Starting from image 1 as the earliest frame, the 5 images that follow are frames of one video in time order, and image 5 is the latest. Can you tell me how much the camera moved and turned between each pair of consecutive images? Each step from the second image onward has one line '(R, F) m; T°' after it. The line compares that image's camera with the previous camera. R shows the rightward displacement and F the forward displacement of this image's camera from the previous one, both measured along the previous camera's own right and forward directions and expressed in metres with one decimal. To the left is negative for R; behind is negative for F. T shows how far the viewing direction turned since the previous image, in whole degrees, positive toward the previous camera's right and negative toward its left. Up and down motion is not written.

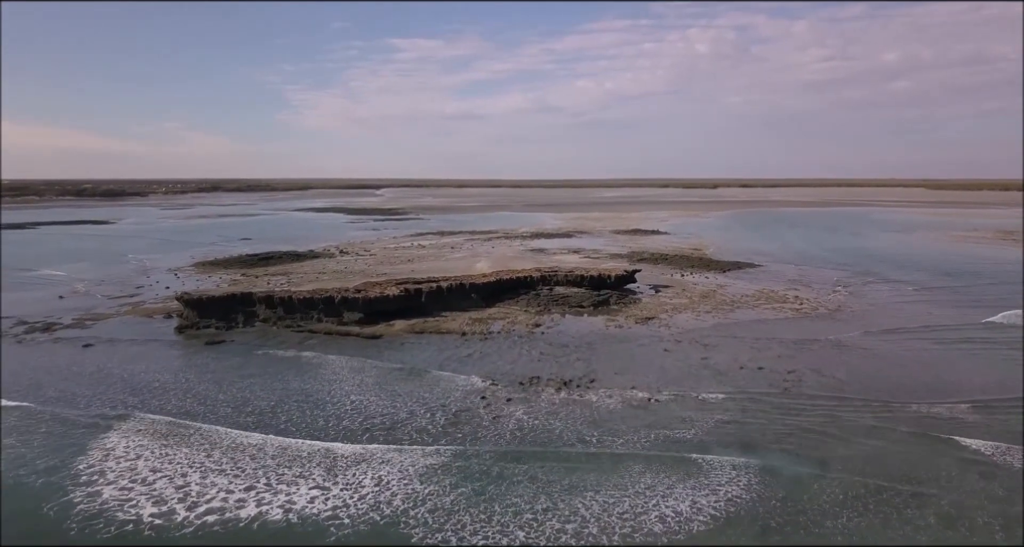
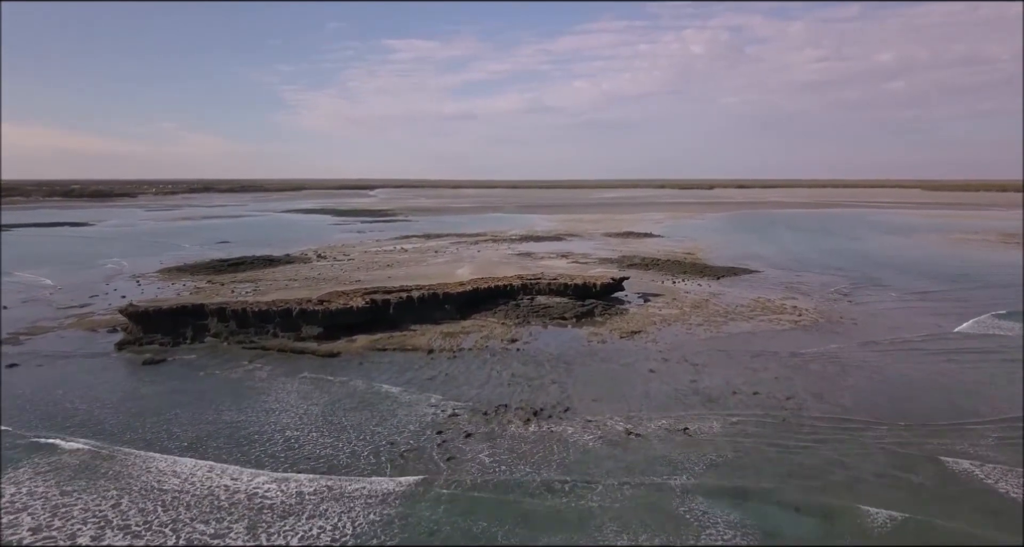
(+0.5, +1.3) m; 0°
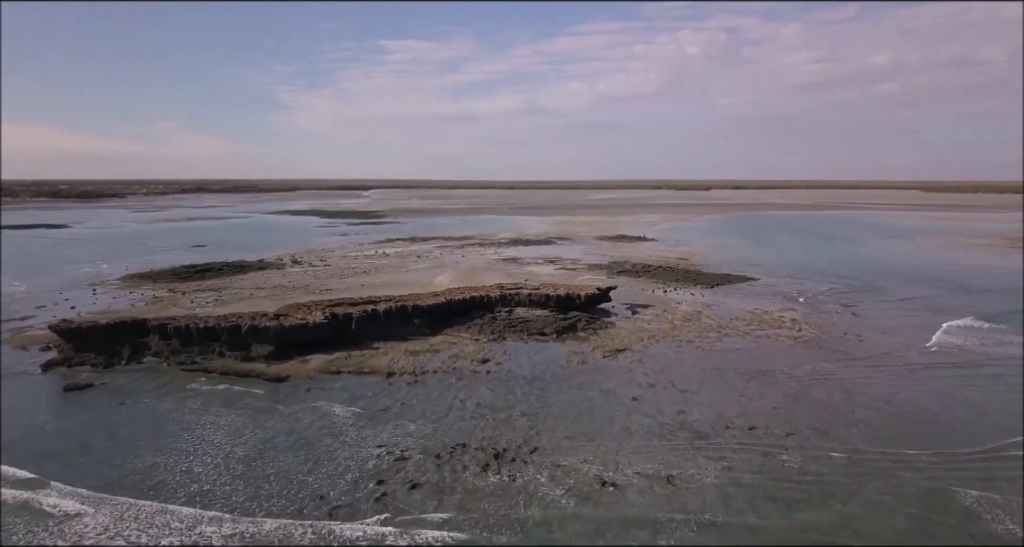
(+0.5, +1.3) m; 0°
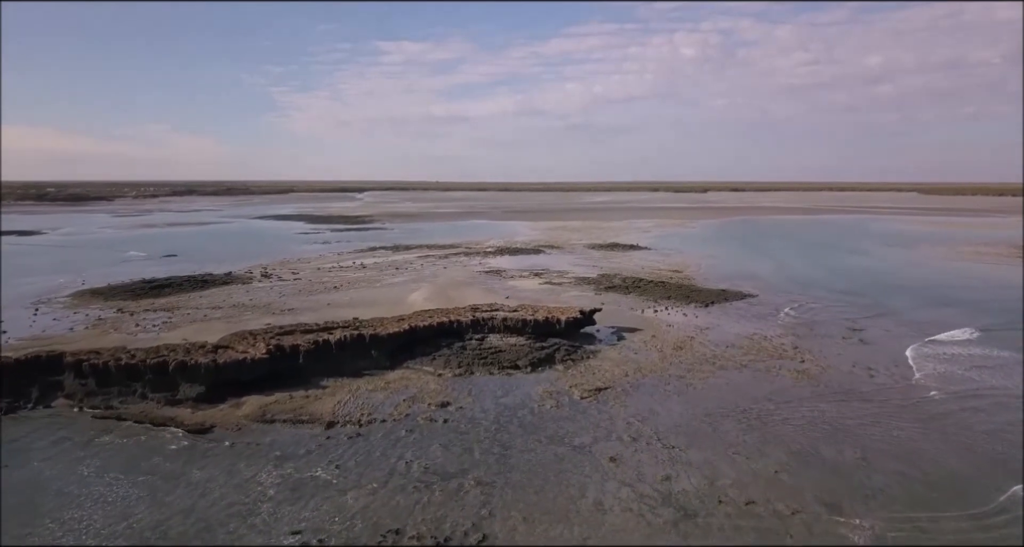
(+0.6, +1.6) m; 0°
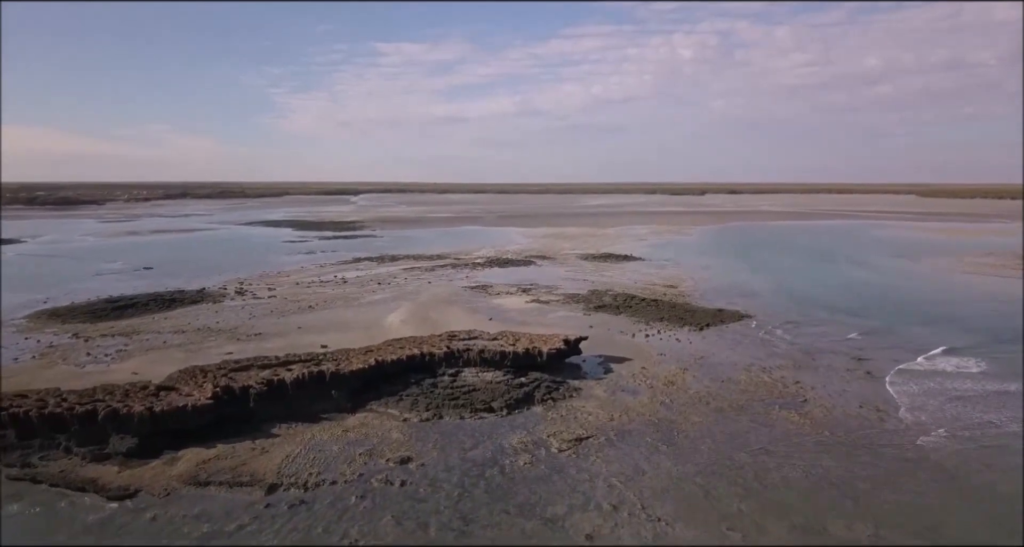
(+0.5, +1.2) m; 0°
